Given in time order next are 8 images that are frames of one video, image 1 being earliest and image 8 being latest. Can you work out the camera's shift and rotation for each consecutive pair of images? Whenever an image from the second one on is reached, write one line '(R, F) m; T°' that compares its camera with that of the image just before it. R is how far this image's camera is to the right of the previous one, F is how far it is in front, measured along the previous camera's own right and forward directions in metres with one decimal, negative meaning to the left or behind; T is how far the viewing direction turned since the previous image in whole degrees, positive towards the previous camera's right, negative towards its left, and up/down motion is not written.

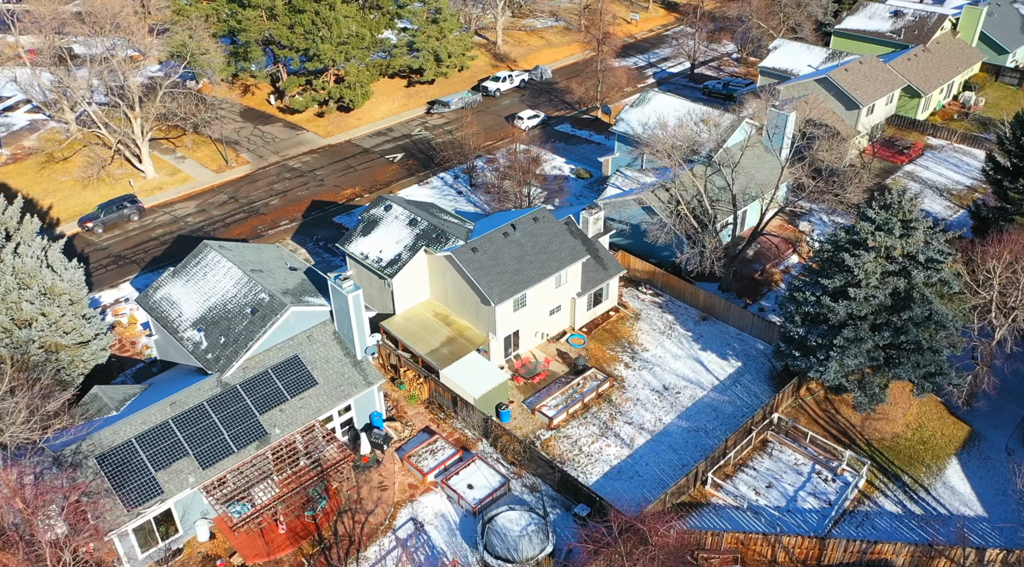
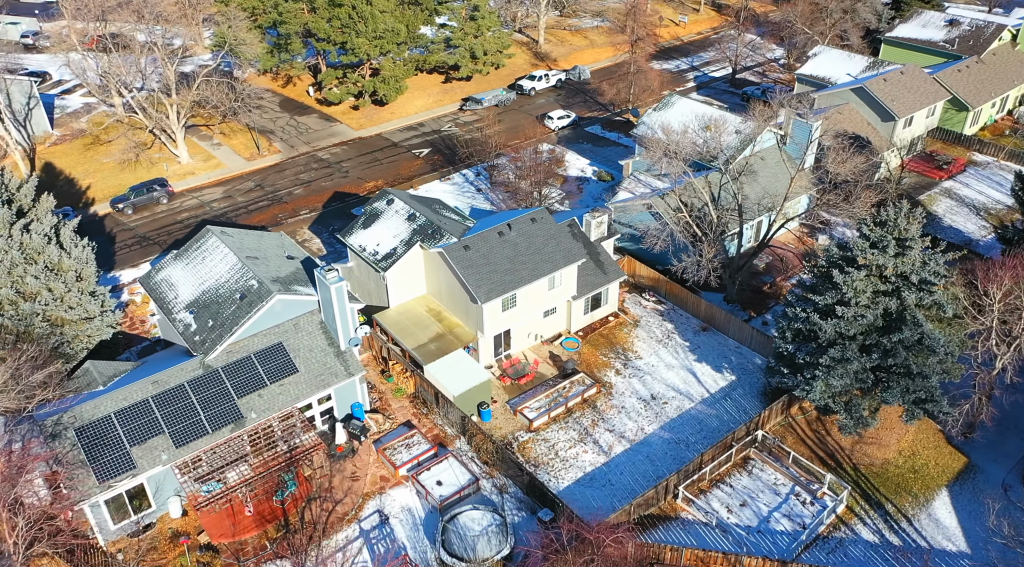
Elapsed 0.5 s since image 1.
(+2.6, +0.2) m; -4°
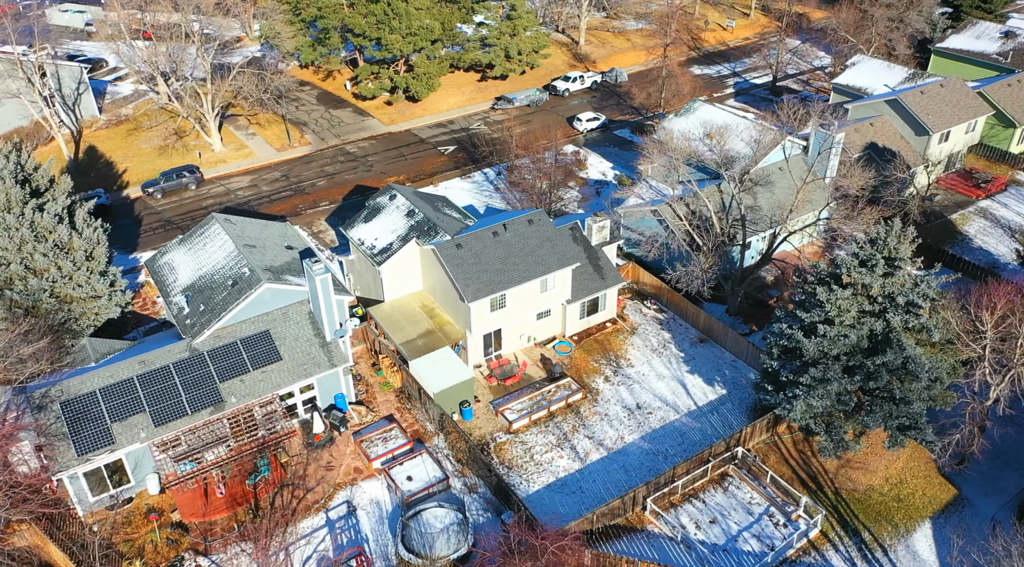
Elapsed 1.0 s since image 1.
(+2.6, +0.1) m; -4°
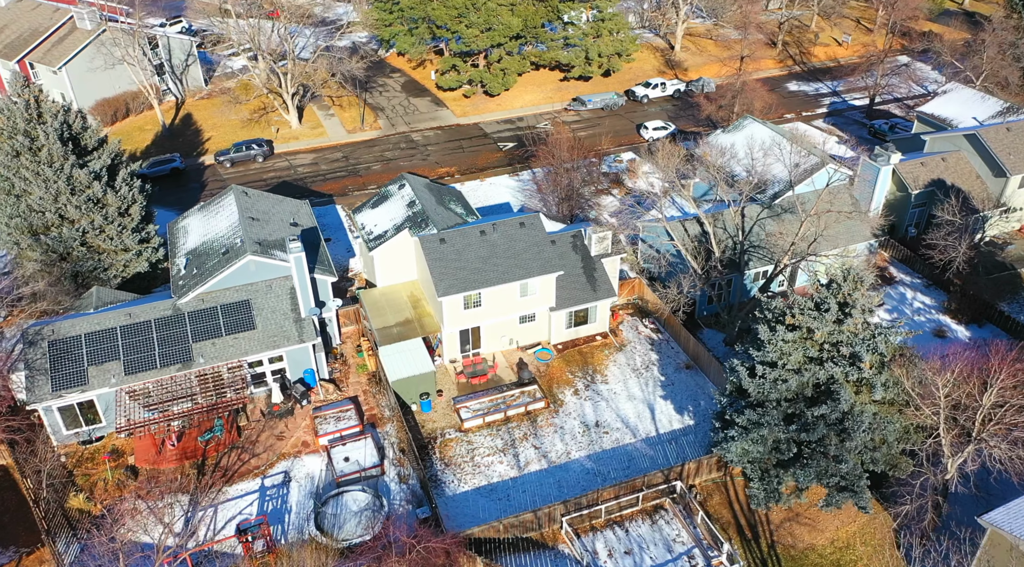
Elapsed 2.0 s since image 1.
(+5.9, +0.6) m; -10°
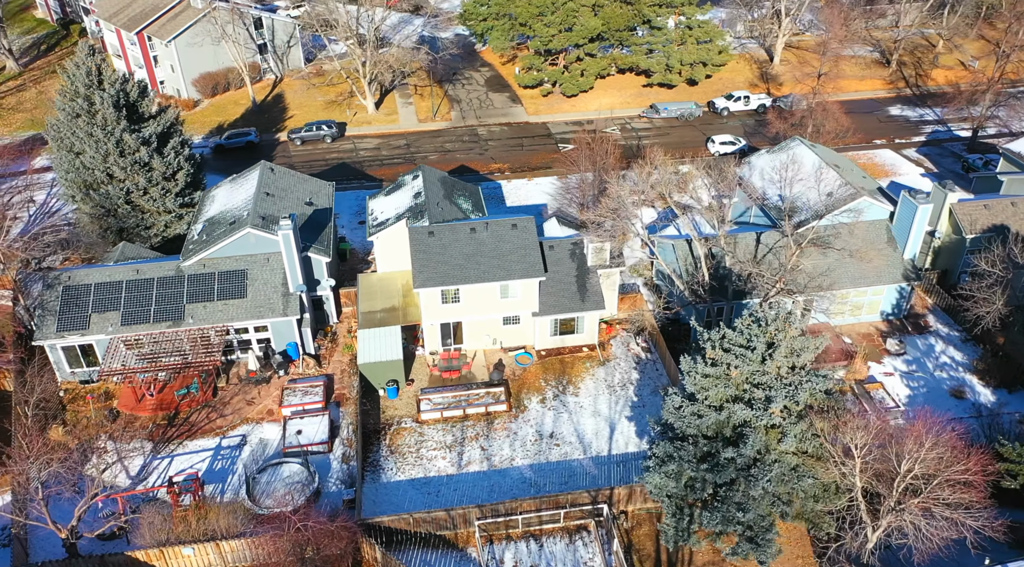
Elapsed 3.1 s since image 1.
(+5.8, +0.6) m; -10°
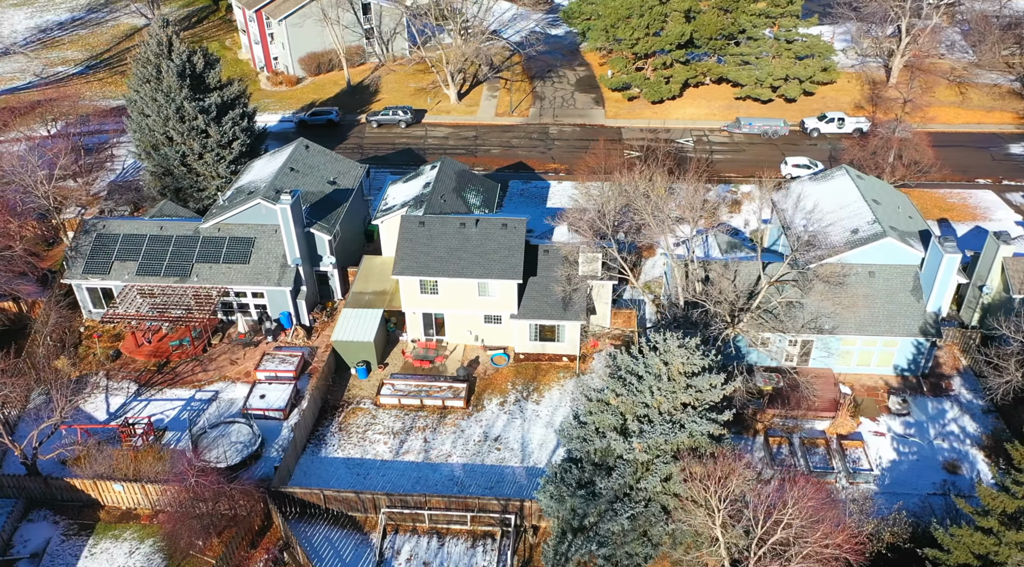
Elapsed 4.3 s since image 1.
(+6.4, +0.8) m; -11°
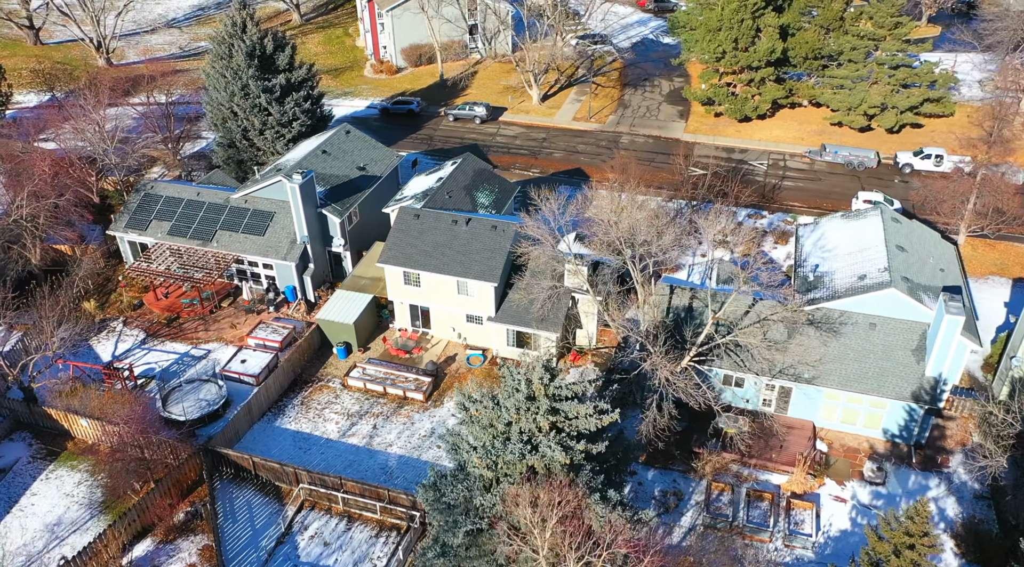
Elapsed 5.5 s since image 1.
(+6.4, +0.8) m; -11°
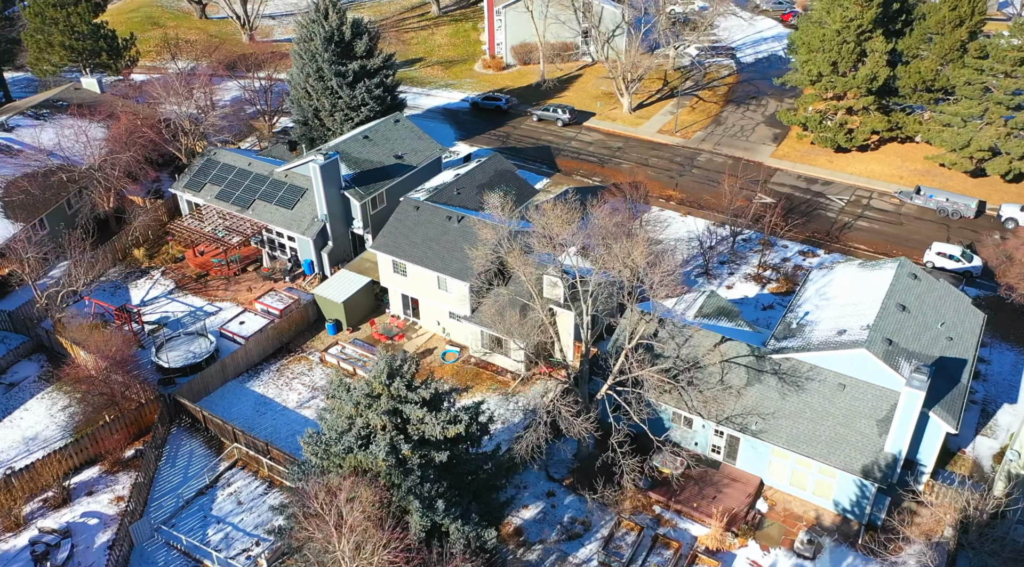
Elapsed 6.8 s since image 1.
(+7.0, +0.9) m; -12°
